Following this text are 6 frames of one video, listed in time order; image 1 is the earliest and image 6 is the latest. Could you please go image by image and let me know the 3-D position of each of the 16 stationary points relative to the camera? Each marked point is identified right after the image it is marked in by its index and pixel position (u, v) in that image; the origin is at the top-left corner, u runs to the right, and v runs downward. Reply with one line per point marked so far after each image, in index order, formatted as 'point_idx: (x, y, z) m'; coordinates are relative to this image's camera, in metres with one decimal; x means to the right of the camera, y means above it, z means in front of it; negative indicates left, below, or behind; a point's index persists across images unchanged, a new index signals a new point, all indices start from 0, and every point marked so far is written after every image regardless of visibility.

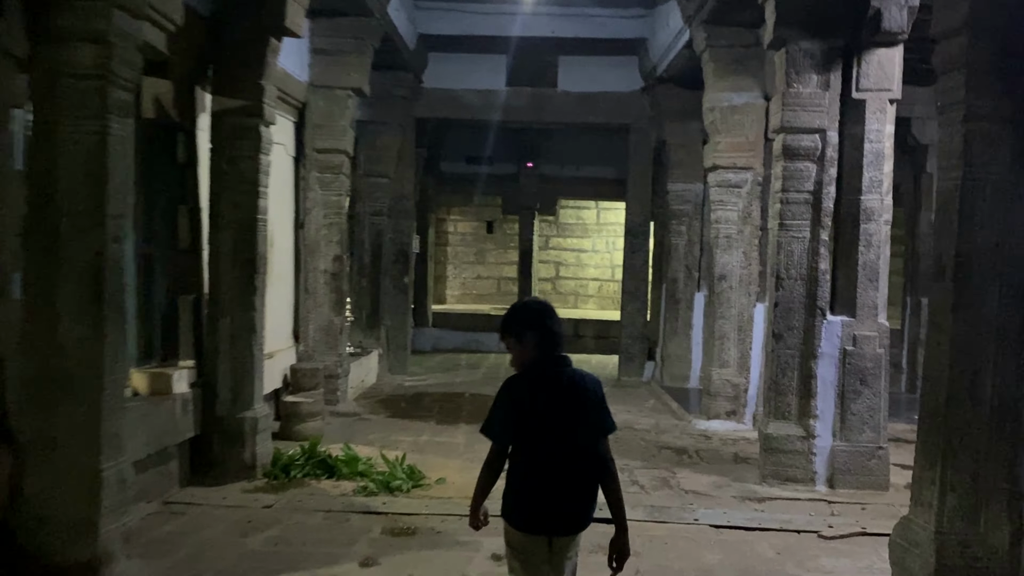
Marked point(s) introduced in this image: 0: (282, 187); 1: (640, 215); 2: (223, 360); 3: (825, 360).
0: (-1.5, +0.6, +5.5) m
1: (+1.1, +0.6, +7.7) m
2: (-1.4, -0.3, +4.2) m
3: (+1.5, -0.3, +4.1) m
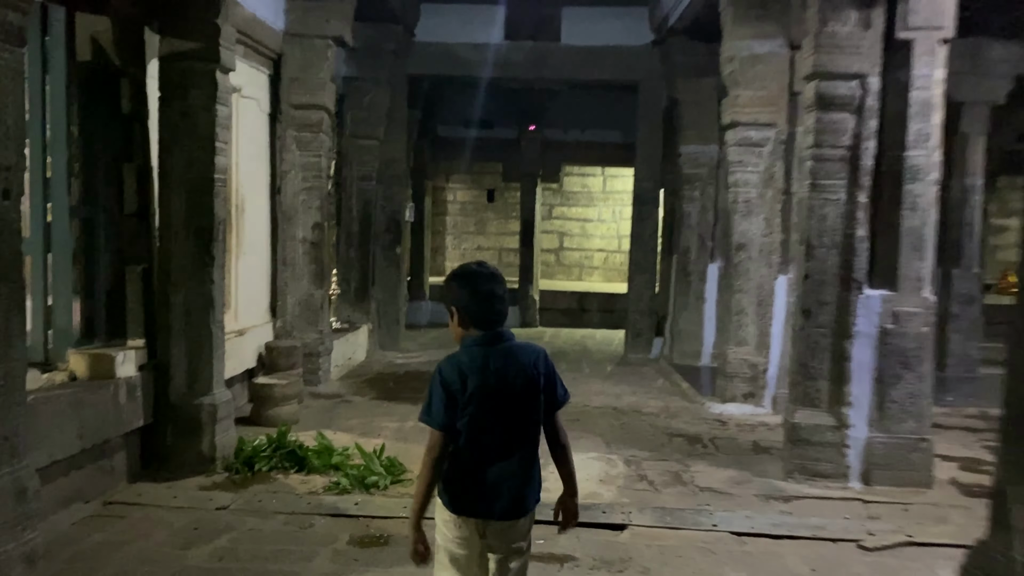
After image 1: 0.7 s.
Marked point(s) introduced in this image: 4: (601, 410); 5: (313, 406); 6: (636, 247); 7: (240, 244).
0: (-1.5, +0.8, +5.0) m
1: (+1.1, +0.9, +7.2) m
2: (-1.4, -0.2, +3.7) m
3: (+1.4, -0.2, +3.6) m
4: (+0.5, -0.7, +5.0) m
5: (-1.1, -0.7, +5.0) m
6: (+1.0, +0.3, +7.2) m
7: (-1.5, +0.2, +4.9) m
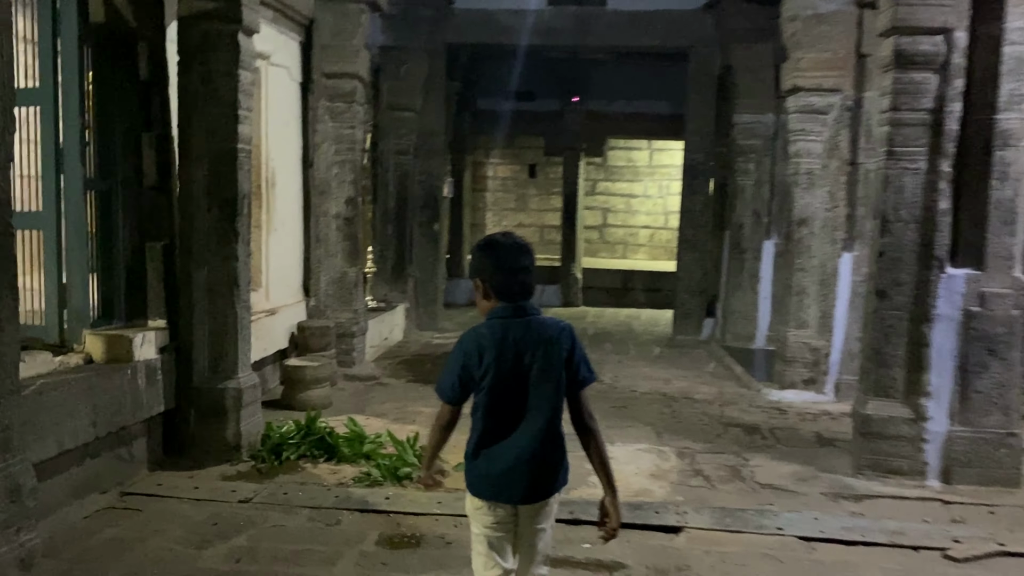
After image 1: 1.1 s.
0: (-1.3, +0.9, +4.8) m
1: (+1.5, +1.0, +6.8) m
2: (-1.2, -0.1, +3.5) m
3: (+1.6, -0.1, +3.3) m
4: (+0.7, -0.6, +4.7) m
5: (-0.9, -0.6, +4.8) m
6: (+1.4, +0.5, +6.9) m
7: (-1.3, +0.4, +4.7) m
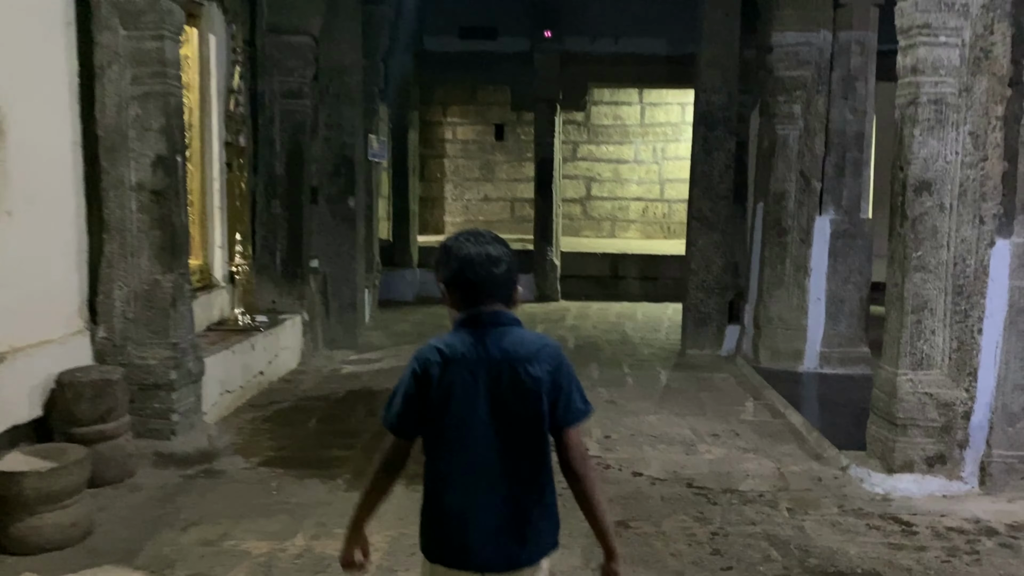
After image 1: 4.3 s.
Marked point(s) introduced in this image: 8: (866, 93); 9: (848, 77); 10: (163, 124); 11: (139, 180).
0: (-1.5, +0.9, +2.7) m
1: (+1.1, +1.1, +4.8) m
2: (-1.5, -0.2, +1.5) m
3: (+1.4, -0.2, +1.3) m
4: (+0.5, -0.6, +2.8) m
5: (-1.2, -0.6, +2.8) m
6: (+1.0, +0.5, +4.9) m
7: (-1.6, +0.3, +2.6) m
8: (+1.8, +1.0, +4.4) m
9: (+1.7, +1.1, +4.4) m
10: (-1.2, +0.6, +3.0) m
11: (-1.3, +0.4, +3.1) m
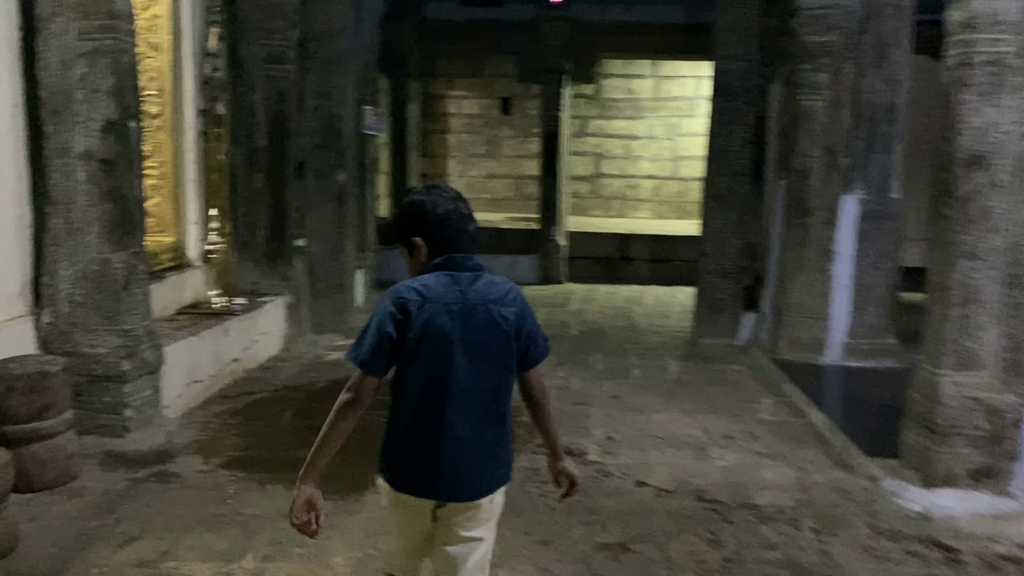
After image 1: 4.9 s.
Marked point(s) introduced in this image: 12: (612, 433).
0: (-1.6, +0.9, +2.4) m
1: (+1.2, +1.1, +4.4) m
2: (-1.5, -0.2, +1.1) m
3: (+1.3, -0.2, +1.0) m
4: (+0.4, -0.6, +2.4) m
5: (-1.2, -0.6, +2.5) m
6: (+1.0, +0.6, +4.5) m
7: (-1.6, +0.3, +2.3) m
8: (+1.8, +1.0, +4.0) m
9: (+1.7, +1.1, +4.0) m
10: (-1.2, +0.6, +2.7) m
11: (-1.3, +0.4, +2.8) m
12: (+0.3, -0.5, +3.1) m
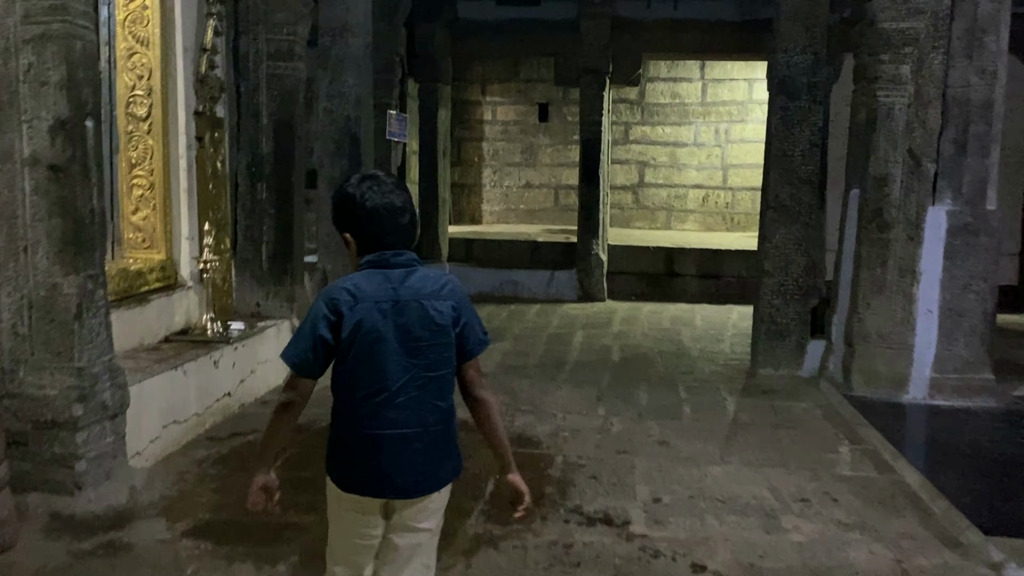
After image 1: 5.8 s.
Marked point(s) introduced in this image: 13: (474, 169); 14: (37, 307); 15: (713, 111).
0: (-1.5, +0.8, +2.0) m
1: (+1.3, +1.0, +3.9) m
2: (-1.5, -0.3, +0.7) m
3: (+1.3, -0.3, +0.4) m
4: (+0.5, -0.7, +1.9) m
5: (-1.2, -0.6, +2.1) m
6: (+1.2, +0.5, +4.0) m
7: (-1.5, +0.3, +1.9) m
8: (+1.9, +0.9, +3.5) m
9: (+1.8, +1.0, +3.5) m
10: (-1.2, +0.6, +2.3) m
11: (-1.3, +0.4, +2.3) m
12: (+0.4, -0.6, +2.5) m
13: (-0.4, +1.1, +8.4) m
14: (-1.3, 0.0, +2.3) m
15: (+2.0, +1.7, +8.5) m
